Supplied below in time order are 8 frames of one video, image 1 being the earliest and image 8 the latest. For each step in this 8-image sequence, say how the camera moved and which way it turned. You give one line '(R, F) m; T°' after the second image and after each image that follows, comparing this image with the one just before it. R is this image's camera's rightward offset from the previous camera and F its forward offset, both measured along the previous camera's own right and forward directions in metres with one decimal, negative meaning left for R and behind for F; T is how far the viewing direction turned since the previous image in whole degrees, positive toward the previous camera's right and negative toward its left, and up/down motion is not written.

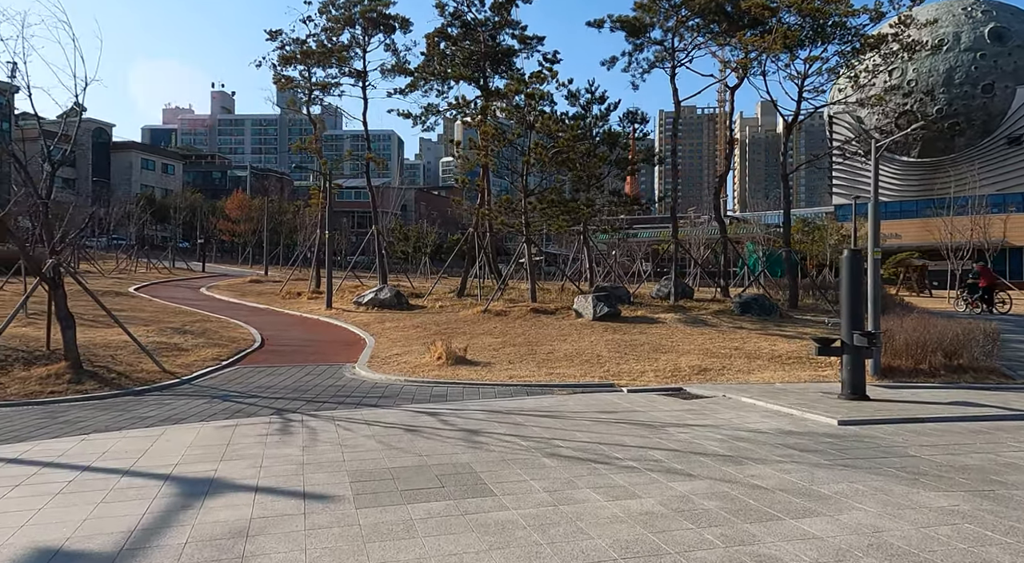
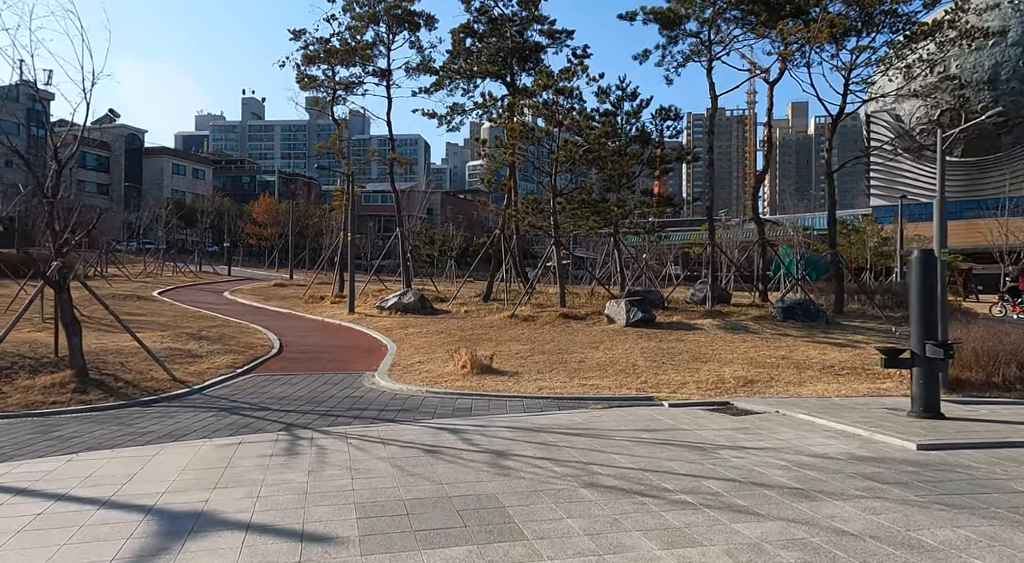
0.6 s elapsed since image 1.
(0.0, +0.8) m; -2°
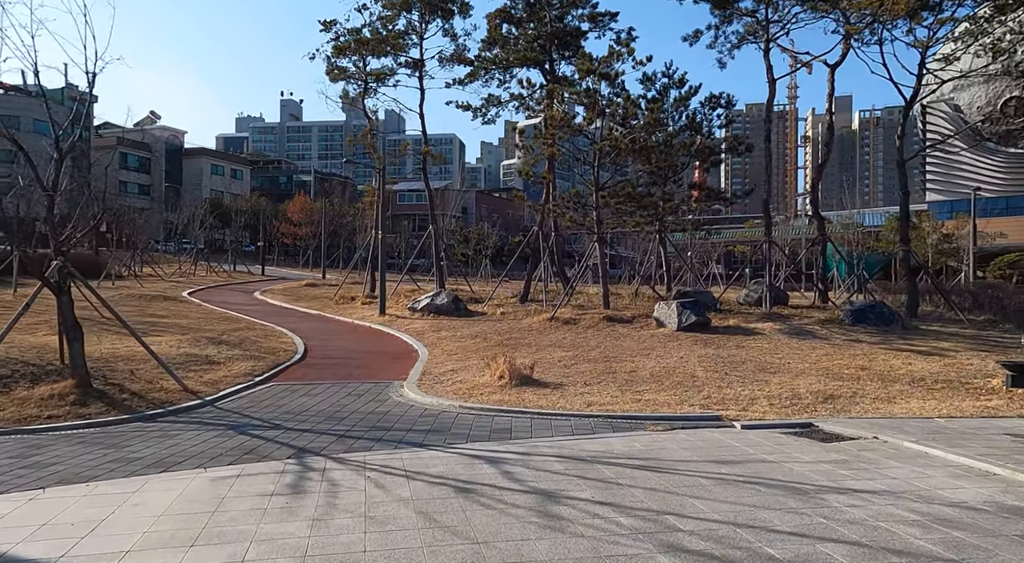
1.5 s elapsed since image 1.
(-0.1, +1.2) m; -3°
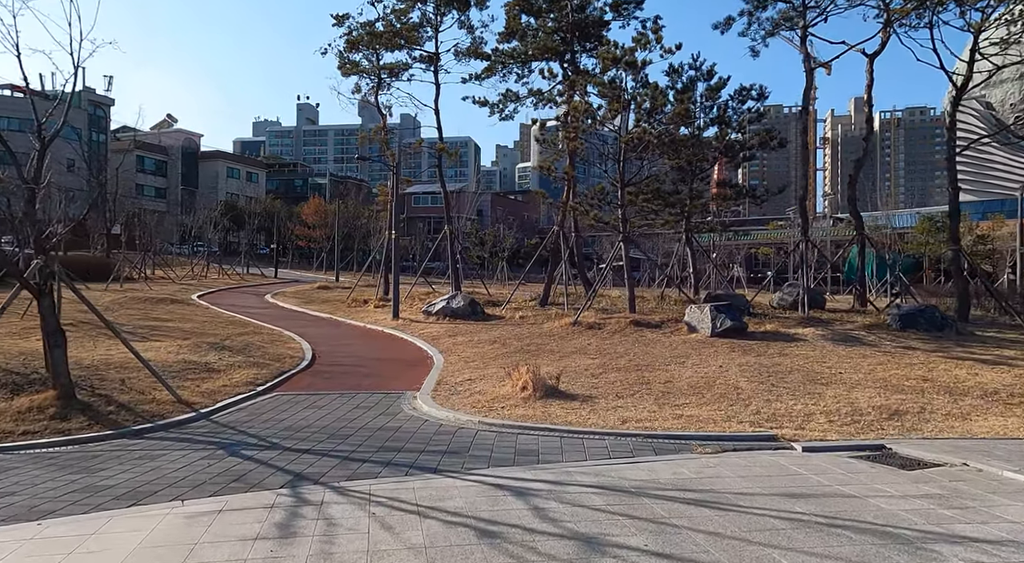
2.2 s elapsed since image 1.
(-0.1, +0.9) m; -1°
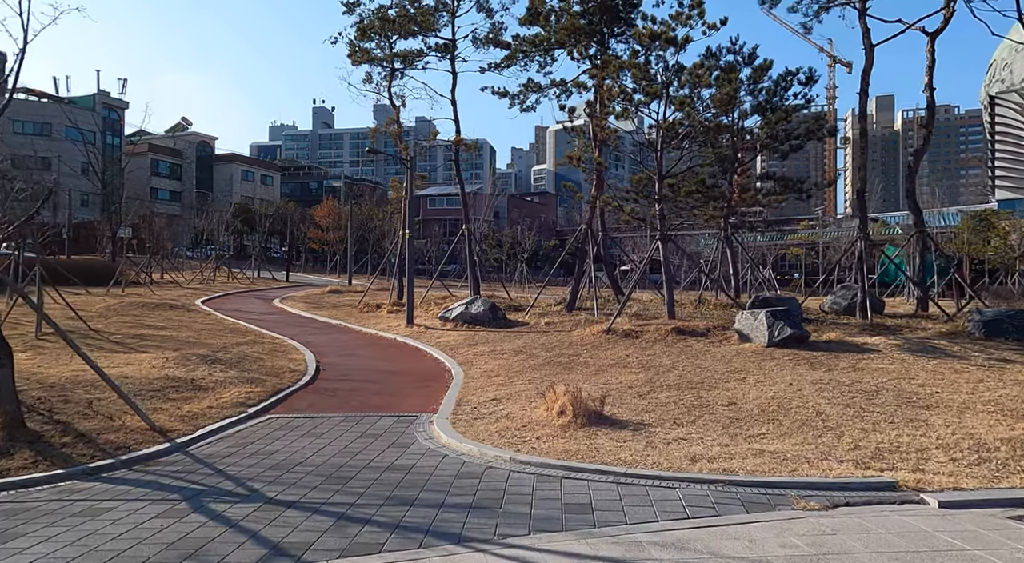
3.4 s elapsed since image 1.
(-0.2, +1.6) m; -1°
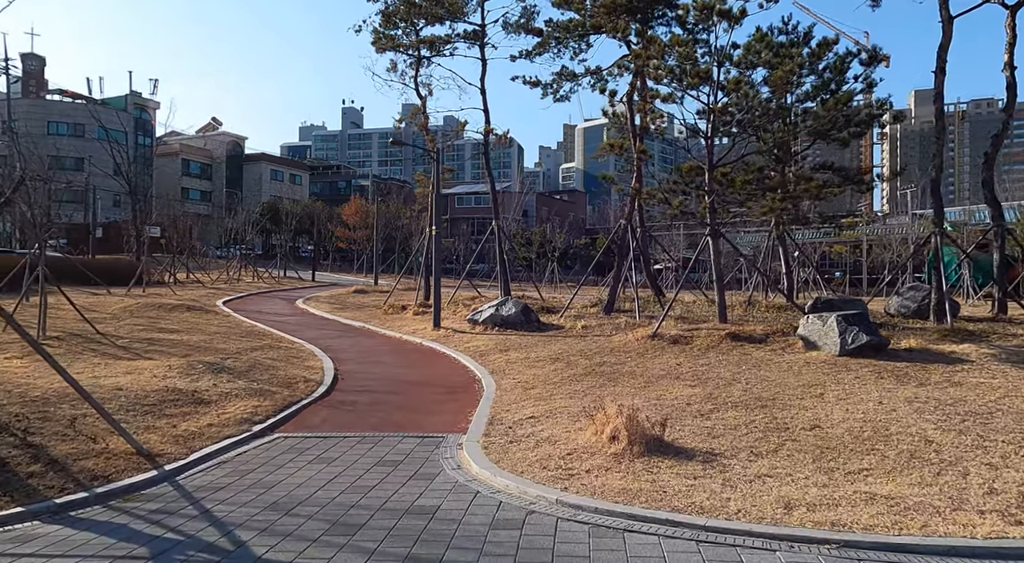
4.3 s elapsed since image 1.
(-0.1, +1.2) m; -2°
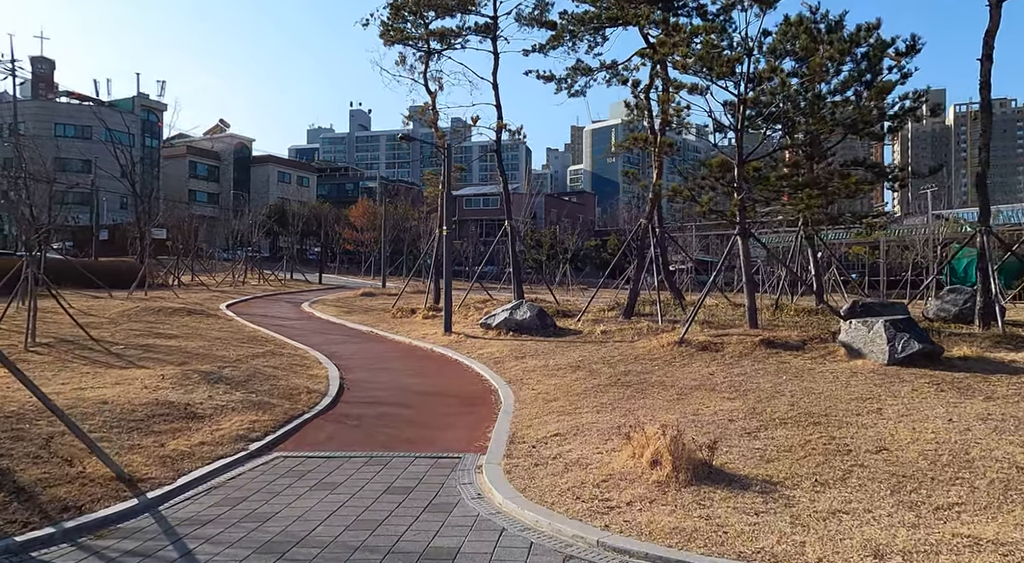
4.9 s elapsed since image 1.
(-0.2, +0.8) m; -1°
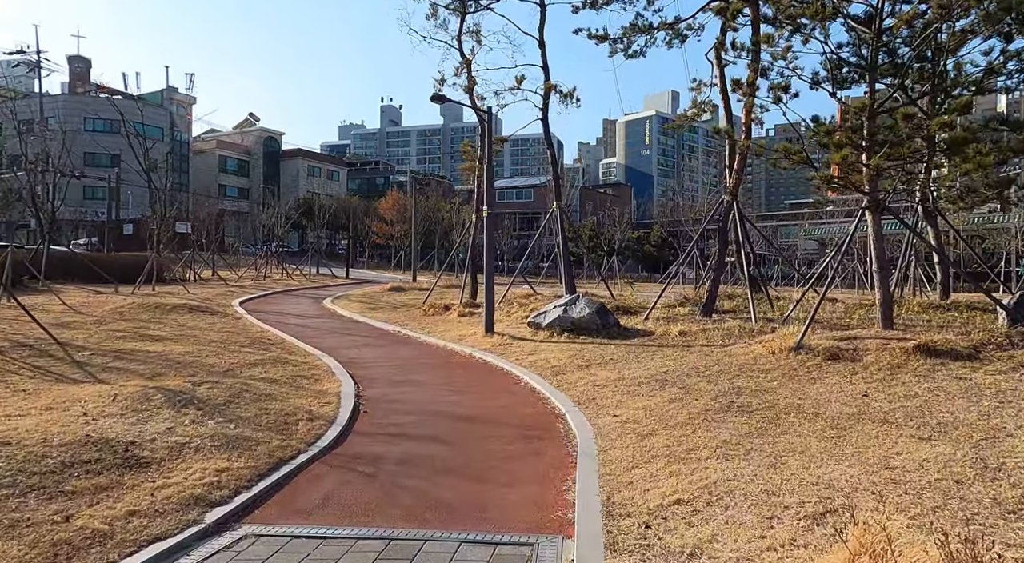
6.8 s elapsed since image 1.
(-0.4, +2.7) m; -2°
